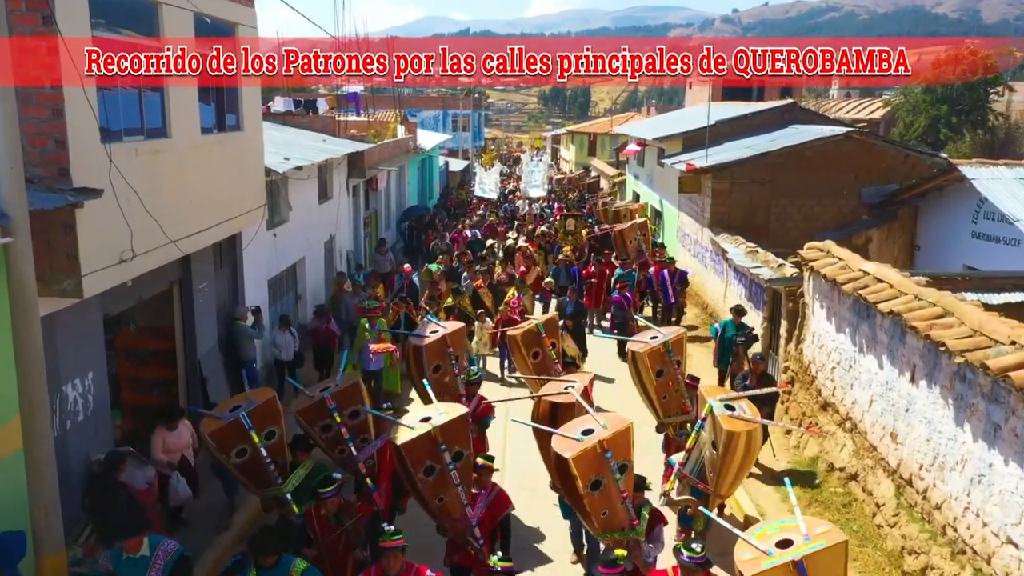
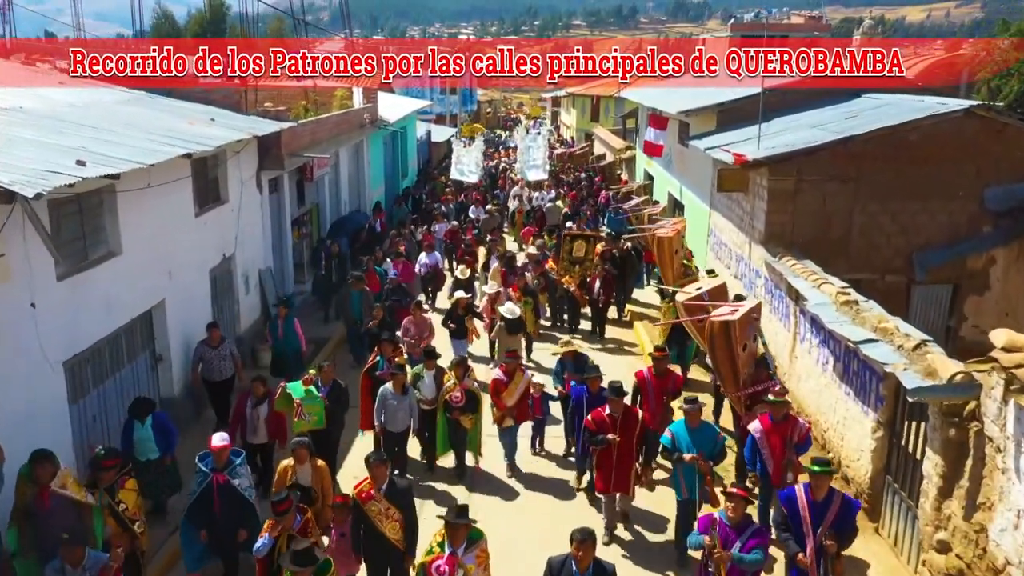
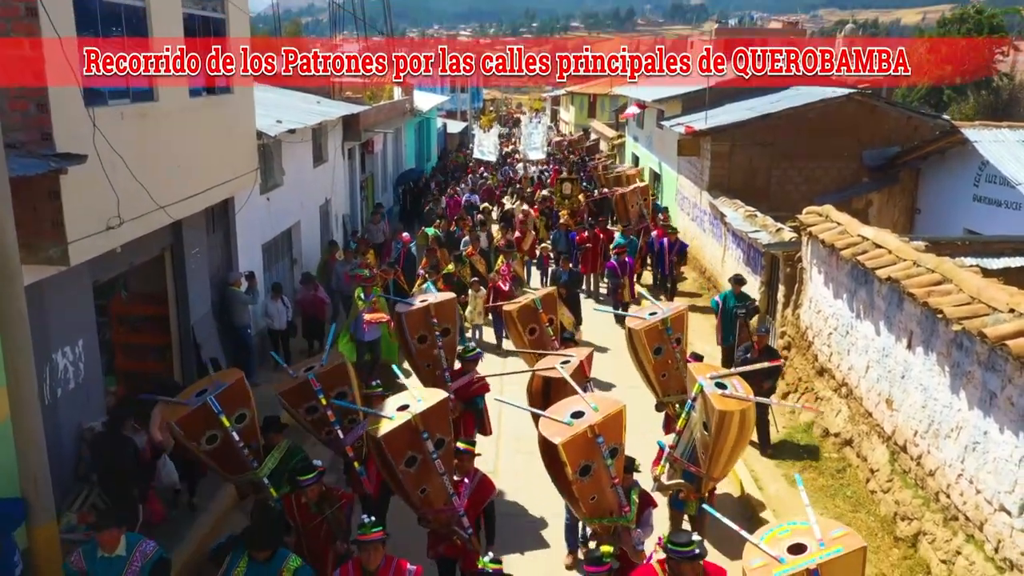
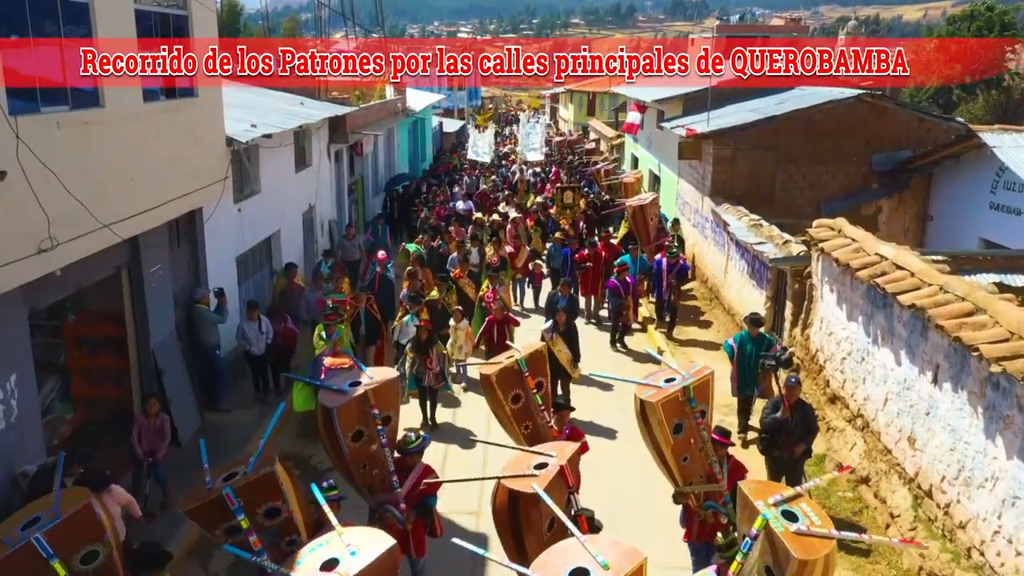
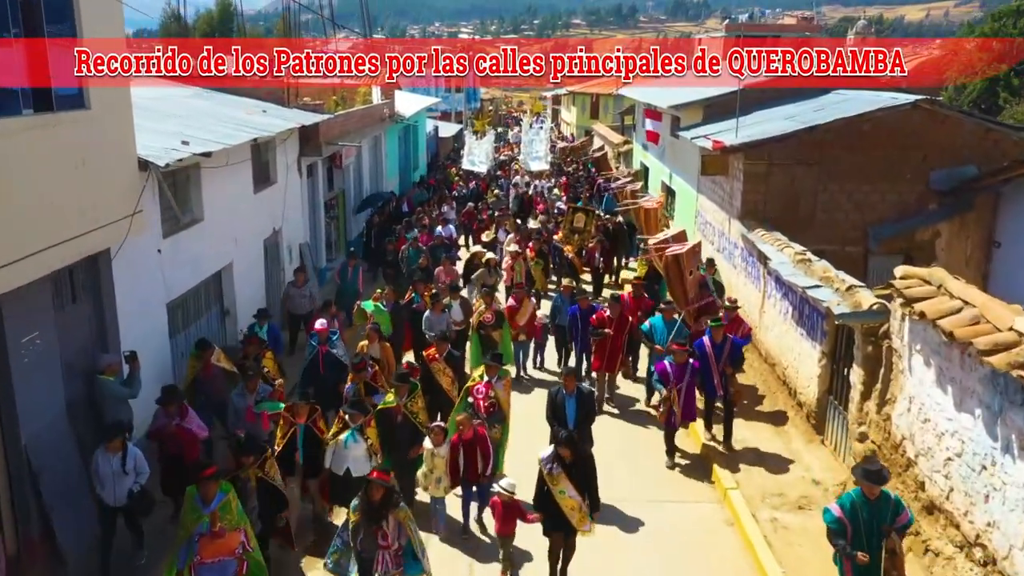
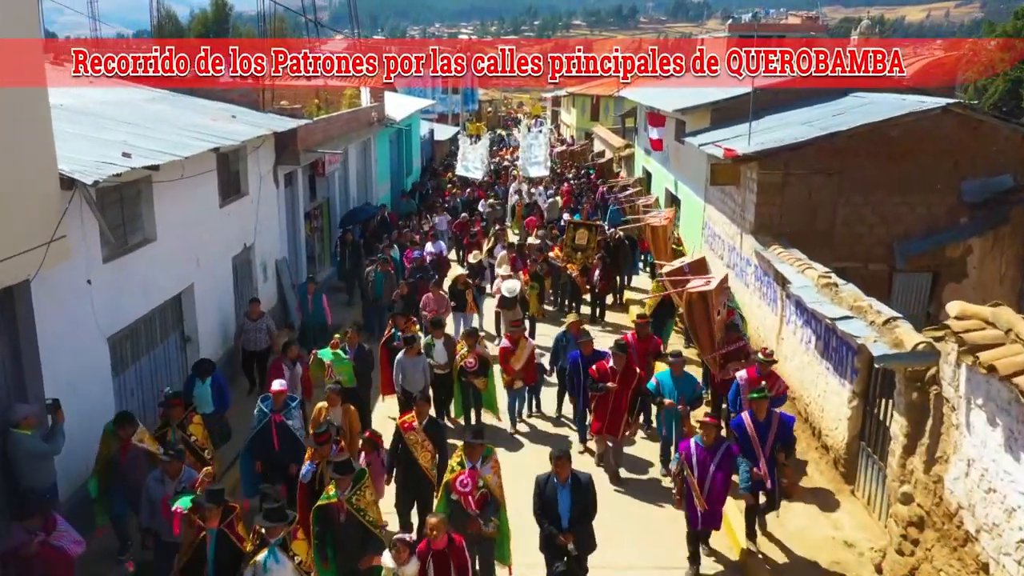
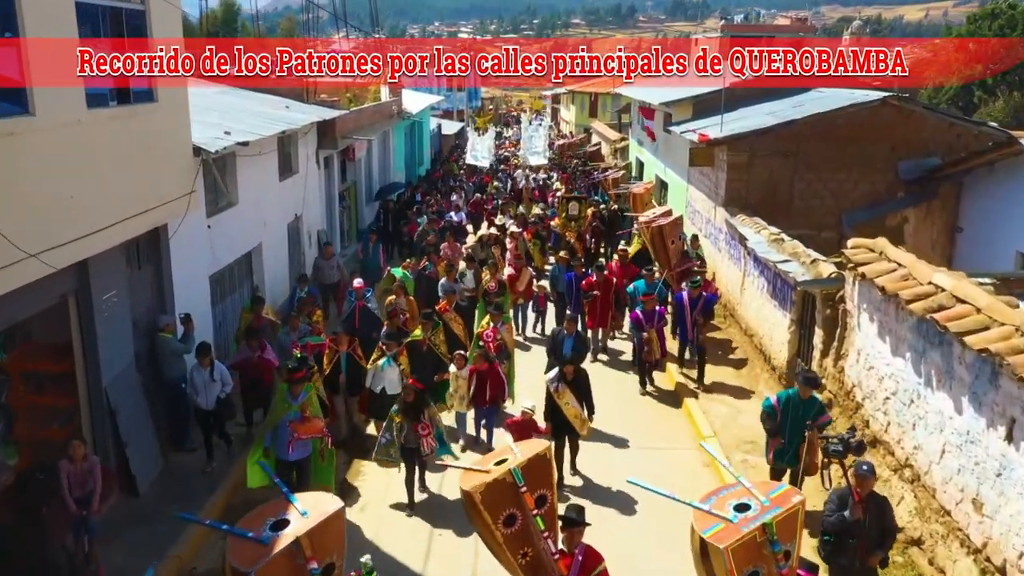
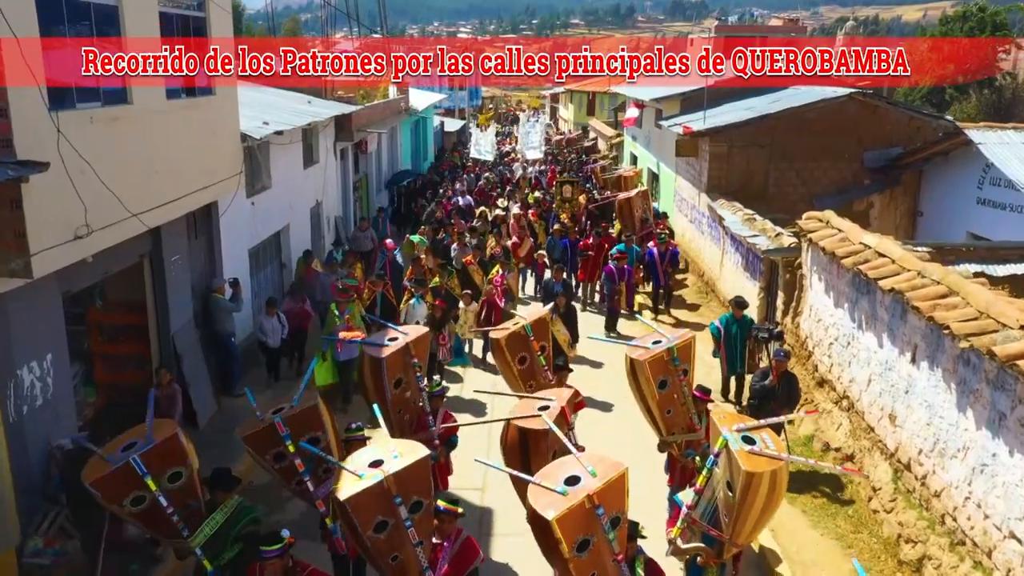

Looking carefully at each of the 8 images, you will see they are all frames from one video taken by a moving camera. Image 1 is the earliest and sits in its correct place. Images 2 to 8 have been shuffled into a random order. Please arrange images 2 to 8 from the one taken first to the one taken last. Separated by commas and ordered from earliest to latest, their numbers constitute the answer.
3, 8, 4, 7, 5, 6, 2
